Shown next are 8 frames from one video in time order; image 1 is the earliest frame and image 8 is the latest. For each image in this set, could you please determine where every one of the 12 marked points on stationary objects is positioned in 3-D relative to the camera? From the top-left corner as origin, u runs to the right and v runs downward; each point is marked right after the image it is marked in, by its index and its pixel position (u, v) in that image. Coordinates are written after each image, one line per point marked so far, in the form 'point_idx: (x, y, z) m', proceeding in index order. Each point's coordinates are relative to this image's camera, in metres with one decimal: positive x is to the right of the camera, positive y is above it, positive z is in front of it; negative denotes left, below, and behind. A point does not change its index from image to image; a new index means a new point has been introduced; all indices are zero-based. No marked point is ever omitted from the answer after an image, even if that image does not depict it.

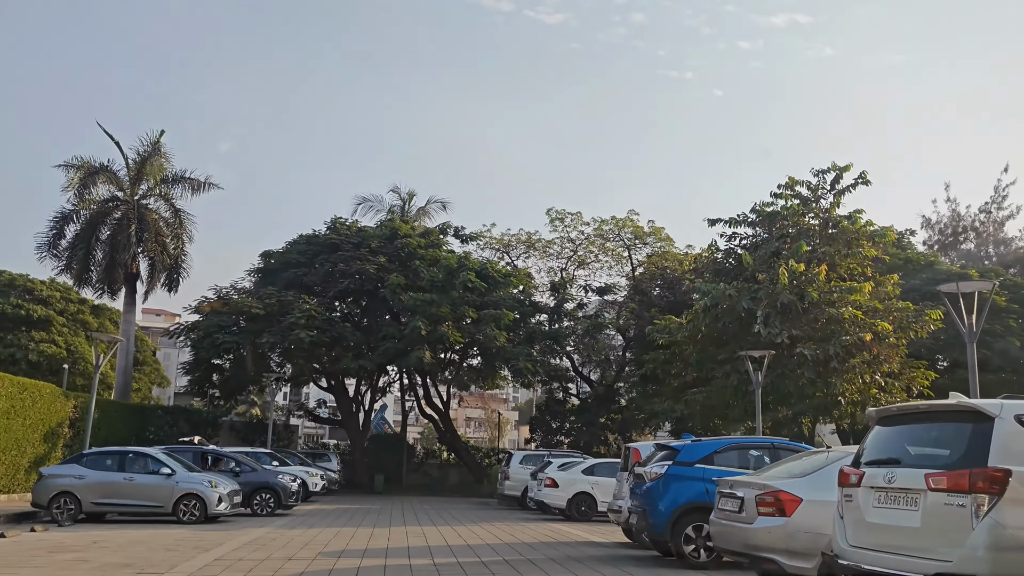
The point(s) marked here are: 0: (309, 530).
0: (-3.6, -4.3, +15.6) m
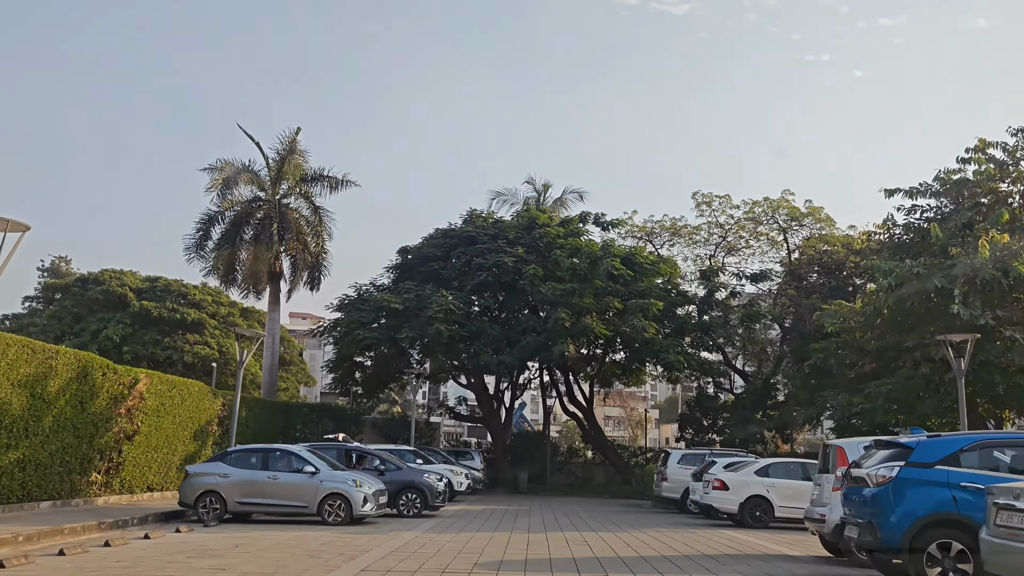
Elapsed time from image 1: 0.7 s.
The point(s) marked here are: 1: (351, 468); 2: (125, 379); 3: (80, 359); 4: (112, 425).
0: (-0.8, -4.1, +14.4) m
1: (-3.3, -3.7, +18.1) m
2: (-8.3, -1.9, +18.6) m
3: (-8.3, -1.4, +16.8) m
4: (-8.5, -2.9, +18.4) m
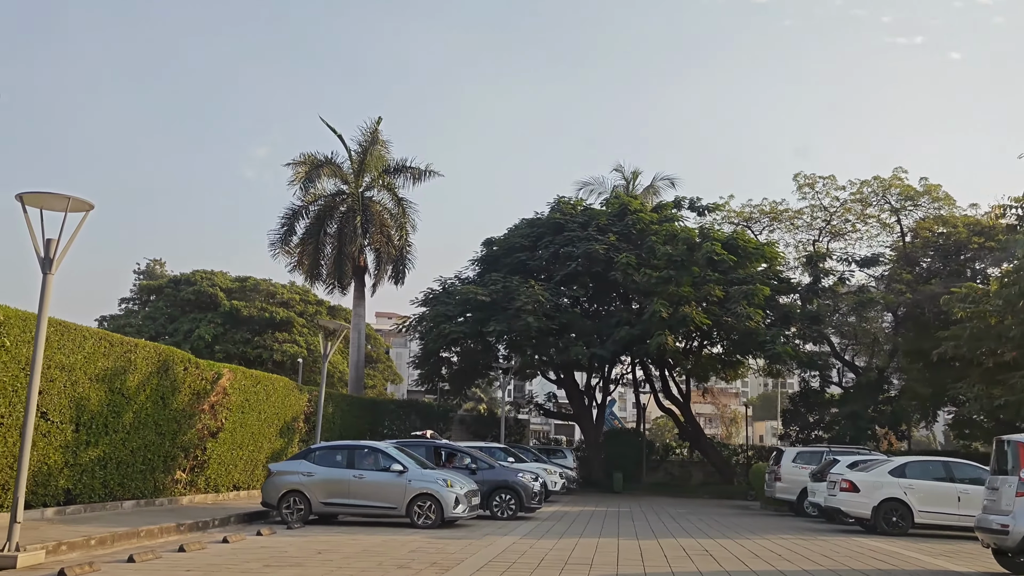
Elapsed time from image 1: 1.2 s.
0: (+0.8, -3.8, +13.0) m
1: (-1.4, -3.5, +17.0) m
2: (-6.3, -1.8, +17.9) m
3: (-6.5, -1.2, +16.1) m
4: (-6.5, -2.7, +17.7) m
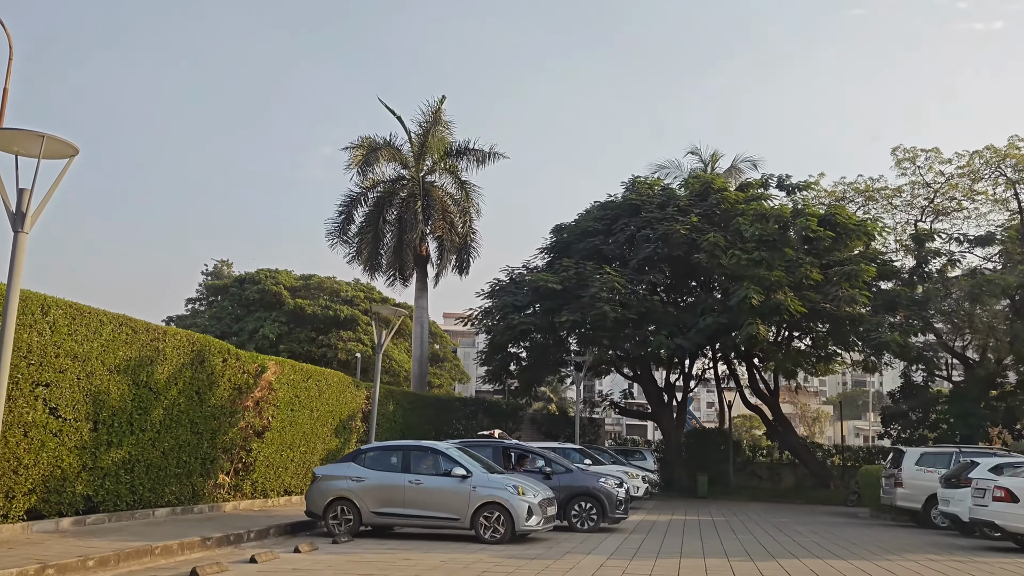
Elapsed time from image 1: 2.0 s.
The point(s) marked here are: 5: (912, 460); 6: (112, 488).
0: (+1.8, -3.4, +10.7) m
1: (0.0, -3.1, +14.8) m
2: (-4.9, -1.4, +16.2) m
3: (-5.2, -0.9, +14.4) m
4: (-5.0, -2.4, +16.0) m
5: (+8.1, -3.5, +17.6) m
6: (-5.9, -2.9, +12.8) m
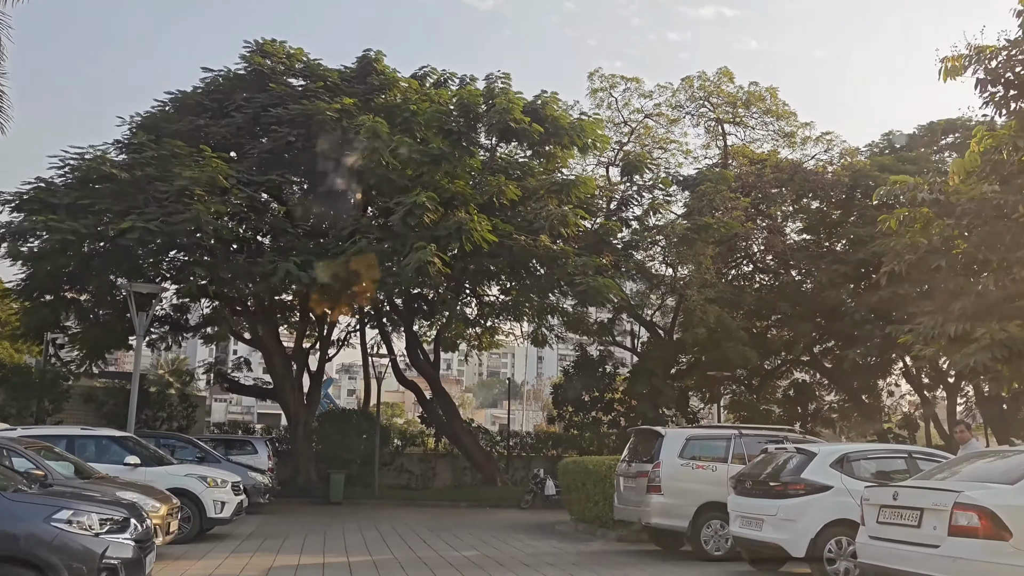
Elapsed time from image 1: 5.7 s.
0: (-1.0, -1.7, +2.1) m
1: (-4.3, -1.2, +5.2) m
2: (-9.2, +0.7, +4.5) m
3: (-8.8, +1.2, +2.7) m
4: (-9.3, -0.2, +4.3) m
5: (+2.0, -2.0, +10.9) m
6: (-8.9, -0.8, +1.0) m
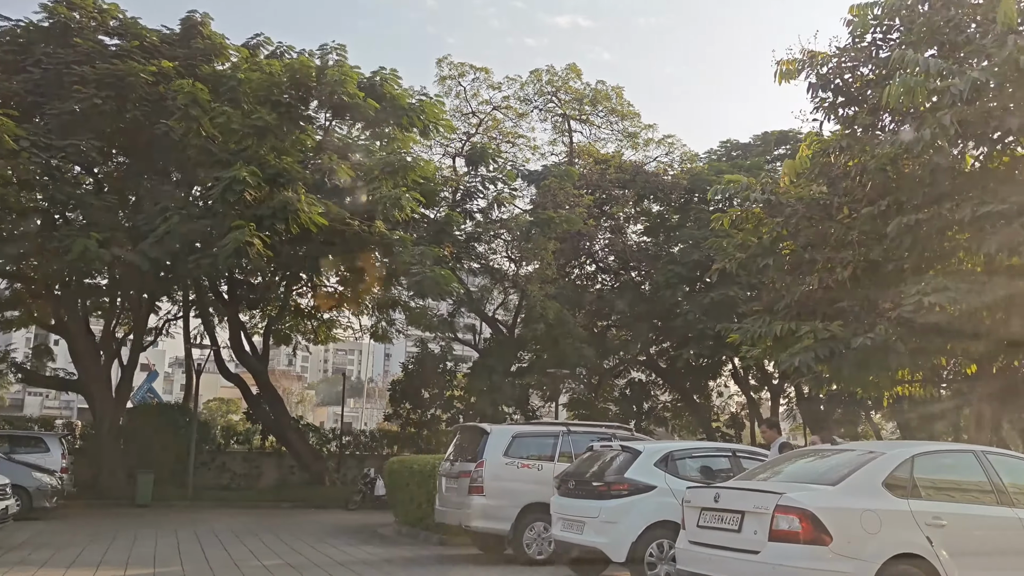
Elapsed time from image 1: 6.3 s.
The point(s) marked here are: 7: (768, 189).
0: (-1.7, -1.5, +1.1) m
1: (-5.4, -0.9, +3.6) m
2: (-10.0, +1.2, +2.1) m
3: (-9.3, +1.7, +0.4) m
4: (-10.1, +0.2, +1.8) m
5: (-0.1, -1.9, +10.3) m
6: (-9.2, -0.3, -1.3) m
7: (+4.1, +1.6, +13.9) m
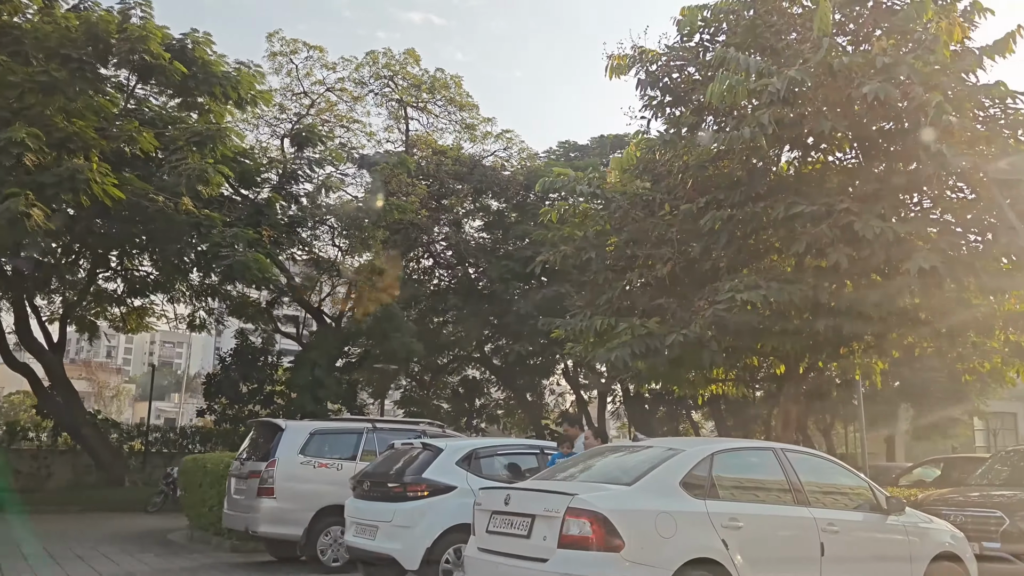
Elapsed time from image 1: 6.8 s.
0: (-2.2, -1.3, +0.1) m
1: (-6.3, -0.6, +1.8) m
2: (-10.5, +1.7, -0.4) m
3: (-9.5, +2.1, -2.0) m
4: (-10.6, +0.7, -0.7) m
5: (-2.3, -1.7, +9.4) m
6: (-9.1, +0.1, -3.6) m
7: (+1.3, +1.6, +13.7) m
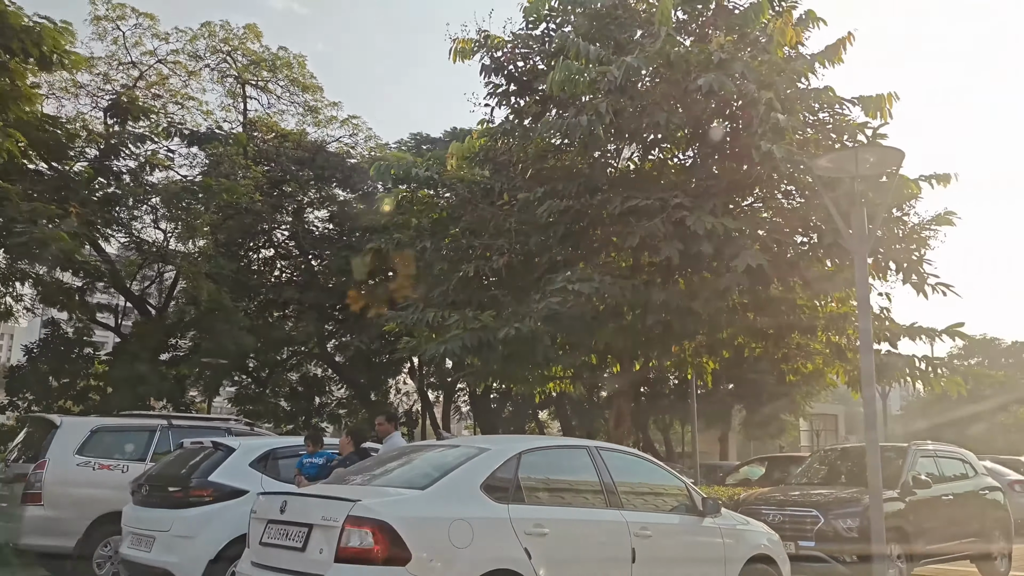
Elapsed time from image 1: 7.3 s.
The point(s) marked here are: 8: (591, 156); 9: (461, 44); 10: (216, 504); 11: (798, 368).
0: (-2.5, -1.1, -0.9) m
1: (-6.8, -0.3, +0.2) m
2: (-10.5, +2.1, -2.7) m
3: (-9.2, +2.5, -4.1) m
4: (-10.6, +1.1, -3.1) m
5: (-4.1, -1.5, +8.2) m
6: (-8.7, +0.5, -5.7) m
7: (-1.2, +1.8, +13.1) m
8: (+1.0, +1.6, +10.6) m
9: (-0.8, +3.8, +13.6) m
10: (-2.2, -1.6, +6.6) m
11: (+4.2, -1.2, +12.8) m
